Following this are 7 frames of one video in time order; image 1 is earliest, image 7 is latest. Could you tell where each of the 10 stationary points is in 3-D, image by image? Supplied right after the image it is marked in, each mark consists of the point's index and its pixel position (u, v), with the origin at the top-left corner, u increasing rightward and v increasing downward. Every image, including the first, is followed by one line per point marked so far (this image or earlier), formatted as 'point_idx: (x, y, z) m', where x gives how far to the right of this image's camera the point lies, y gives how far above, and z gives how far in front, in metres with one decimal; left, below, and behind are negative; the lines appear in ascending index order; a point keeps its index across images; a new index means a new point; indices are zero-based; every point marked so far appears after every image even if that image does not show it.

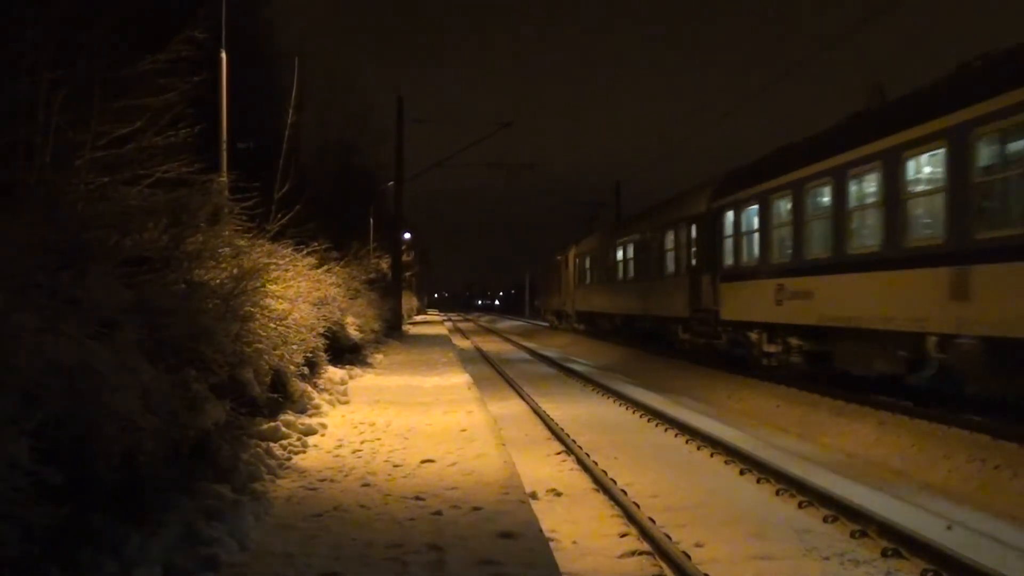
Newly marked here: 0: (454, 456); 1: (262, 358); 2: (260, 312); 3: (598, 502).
0: (-0.5, -1.5, +12.1) m
1: (-2.4, -0.7, +12.4) m
2: (-2.4, -0.2, +12.5) m
3: (+0.7, -1.8, +11.0) m
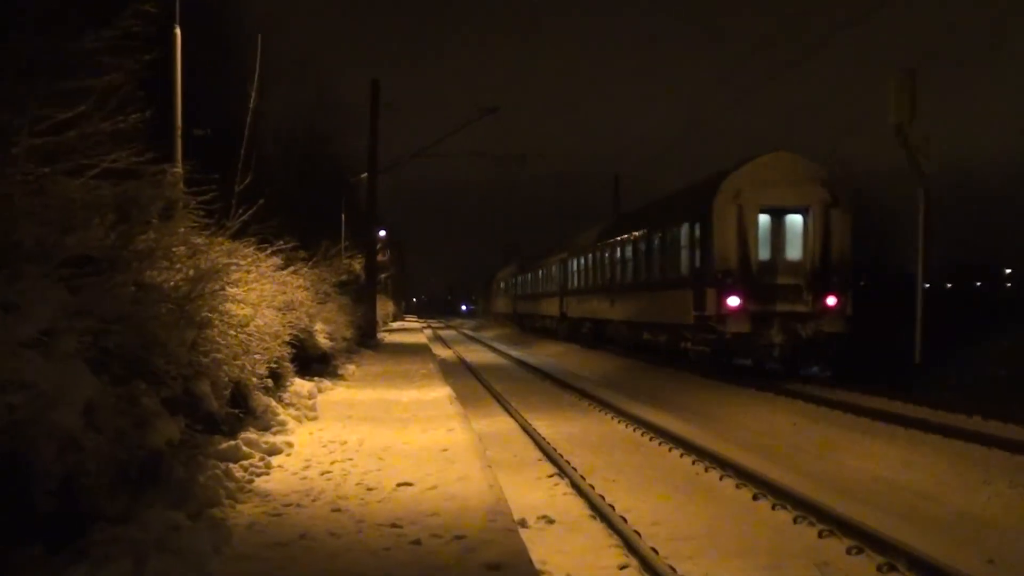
0: (-0.7, -1.6, +10.8) m
1: (-2.5, -0.7, +11.2) m
2: (-2.6, -0.3, +11.2) m
3: (+0.6, -1.8, +9.8) m
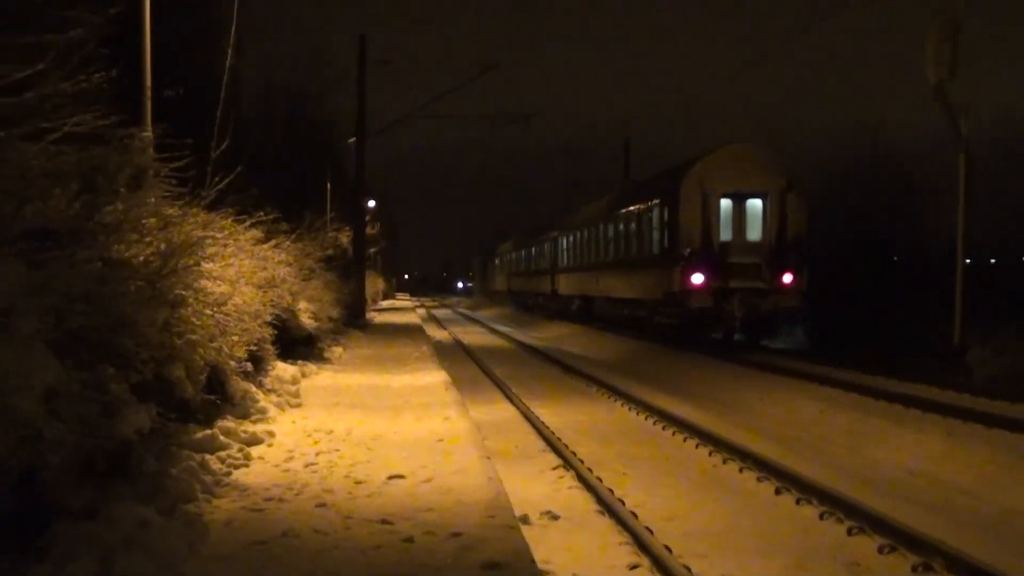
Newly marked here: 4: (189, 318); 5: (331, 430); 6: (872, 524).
0: (-0.6, -1.4, +10.0) m
1: (-2.5, -0.5, +10.2) m
2: (-2.5, -0.1, +10.3) m
3: (+0.6, -1.7, +8.9) m
4: (-2.6, -0.2, +10.1) m
5: (-1.5, -1.2, +10.8) m
6: (+2.4, -1.6, +8.4) m
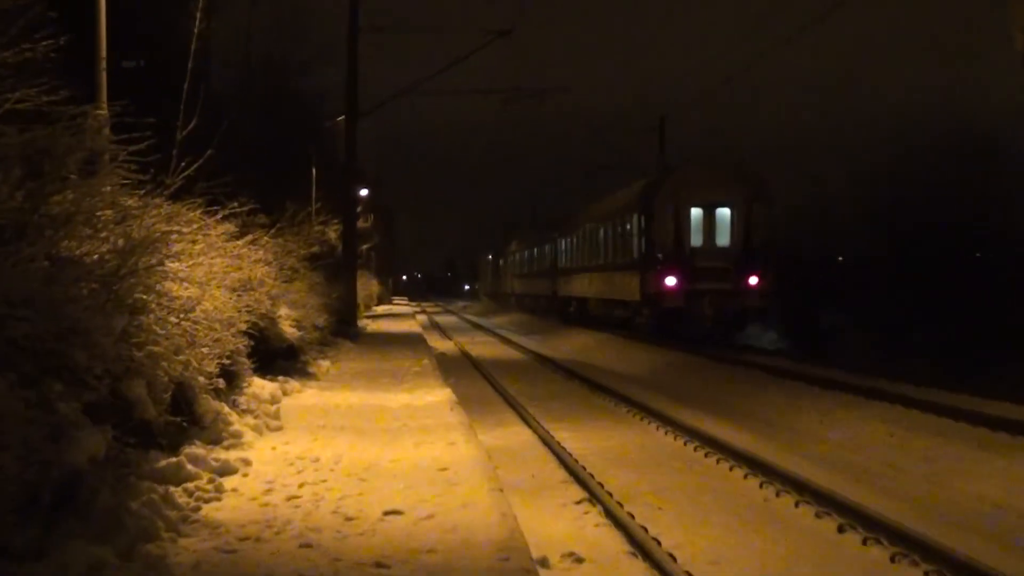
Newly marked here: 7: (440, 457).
0: (-0.5, -1.4, +8.5) m
1: (-2.4, -0.5, +8.8) m
2: (-2.4, -0.1, +8.8) m
3: (+0.8, -1.7, +7.4) m
4: (-2.5, -0.3, +8.7) m
5: (-1.4, -1.2, +9.4) m
6: (+2.5, -1.6, +6.9) m
7: (-0.5, -1.2, +9.2) m
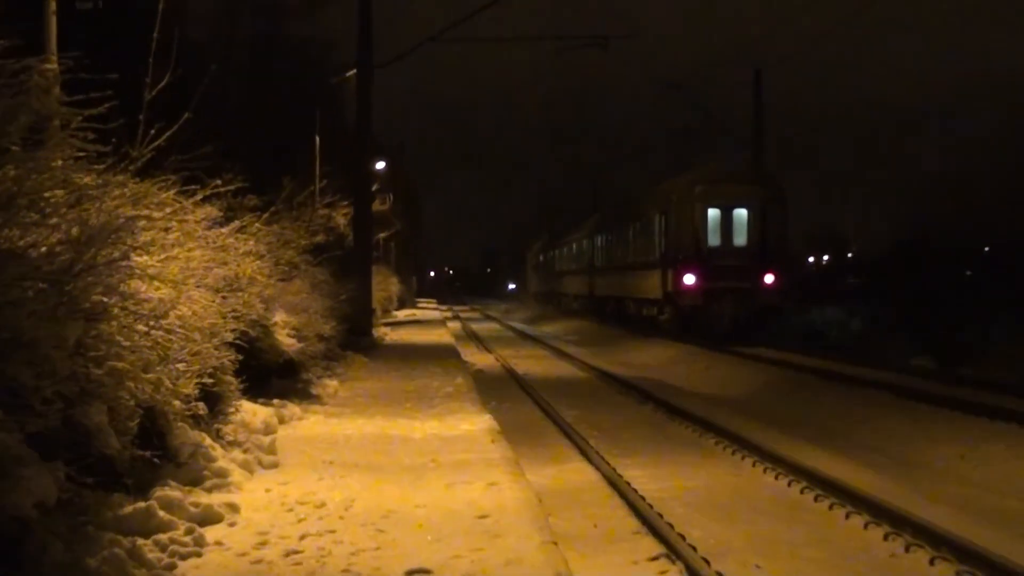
0: (-0.2, -1.4, +6.7) m
1: (-2.1, -0.5, +7.0) m
2: (-2.1, -0.1, +7.0) m
3: (+1.1, -1.7, +5.6) m
4: (-2.1, -0.3, +6.9) m
5: (-1.1, -1.2, +7.5) m
6: (+2.8, -1.6, +5.1) m
7: (-0.2, -1.2, +7.4) m
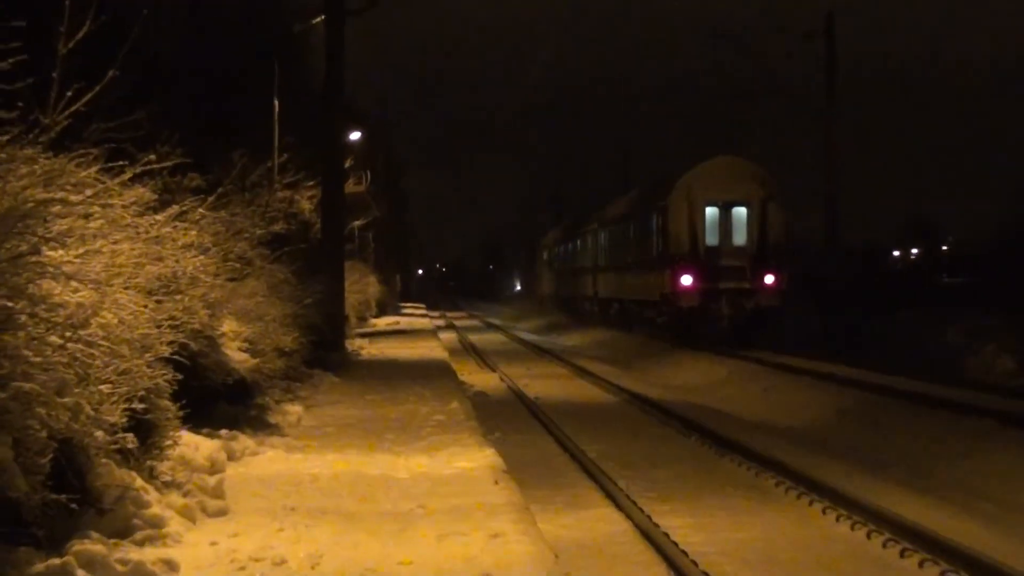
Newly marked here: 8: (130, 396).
0: (-0.2, -1.4, +5.3) m
1: (-2.1, -0.5, +5.6) m
2: (-2.1, -0.1, +5.6) m
3: (+1.1, -1.7, +4.2) m
4: (-2.1, -0.3, +5.4) m
5: (-1.1, -1.2, +6.1) m
6: (+2.8, -1.6, +3.7) m
7: (-0.2, -1.2, +6.0) m
8: (-1.8, -0.5, +6.1) m
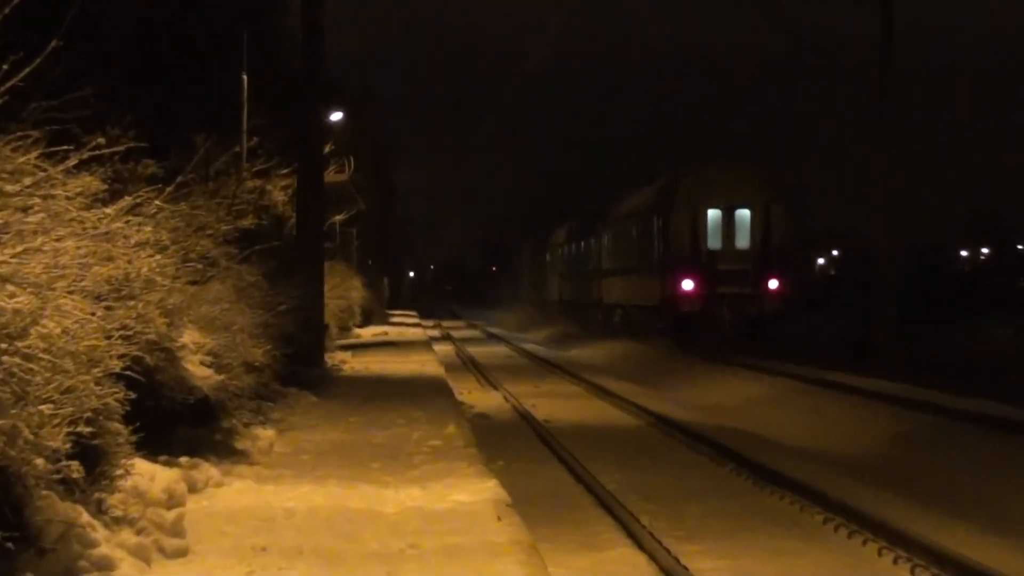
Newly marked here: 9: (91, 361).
0: (-0.2, -1.4, +4.5) m
1: (-2.0, -0.5, +4.8) m
2: (-2.1, -0.1, +4.9) m
3: (+1.1, -1.7, +3.4) m
4: (-2.1, -0.3, +4.7) m
5: (-1.1, -1.2, +5.4) m
6: (+2.9, -1.6, +2.9) m
7: (-0.1, -1.3, +5.2) m
8: (-1.8, -0.5, +5.3) m
9: (-1.8, -0.3, +5.5) m
